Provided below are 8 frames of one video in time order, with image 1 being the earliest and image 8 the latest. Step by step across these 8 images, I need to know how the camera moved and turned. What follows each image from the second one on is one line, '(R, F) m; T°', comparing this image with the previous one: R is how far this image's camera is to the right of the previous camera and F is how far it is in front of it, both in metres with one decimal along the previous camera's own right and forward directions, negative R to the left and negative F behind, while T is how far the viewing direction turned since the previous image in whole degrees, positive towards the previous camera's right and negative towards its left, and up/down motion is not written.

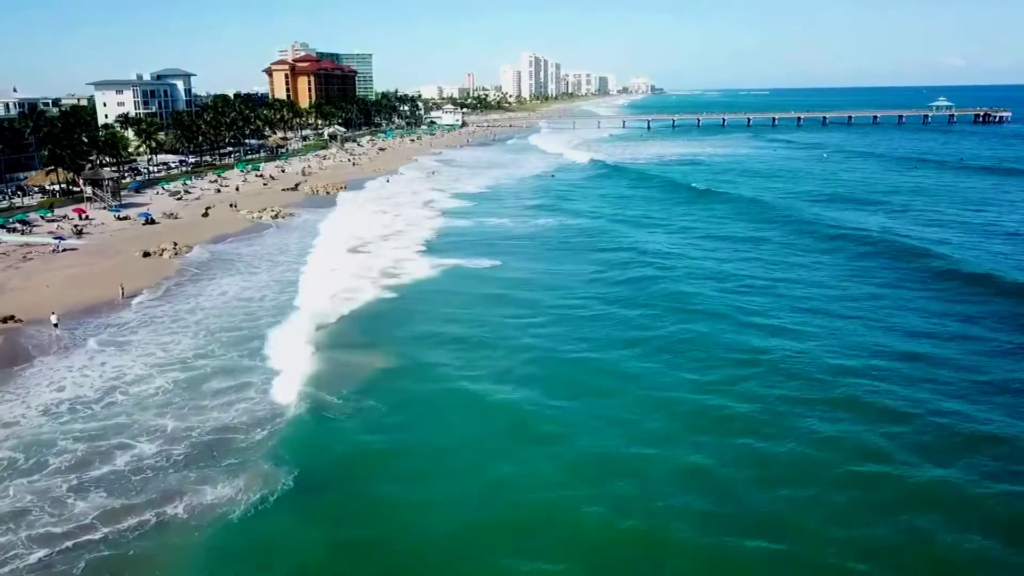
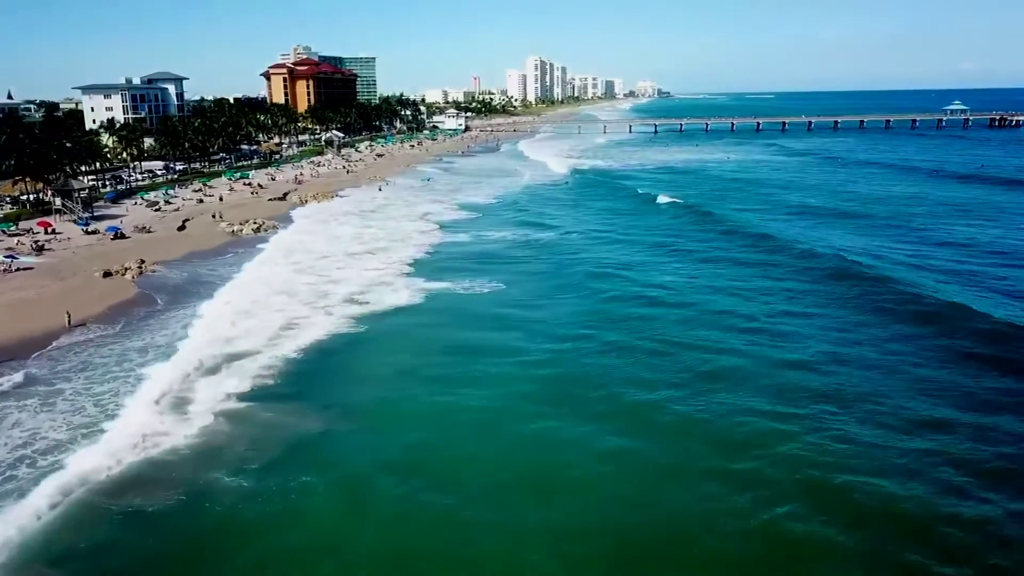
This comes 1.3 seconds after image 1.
(+0.4, +3.0) m; 0°
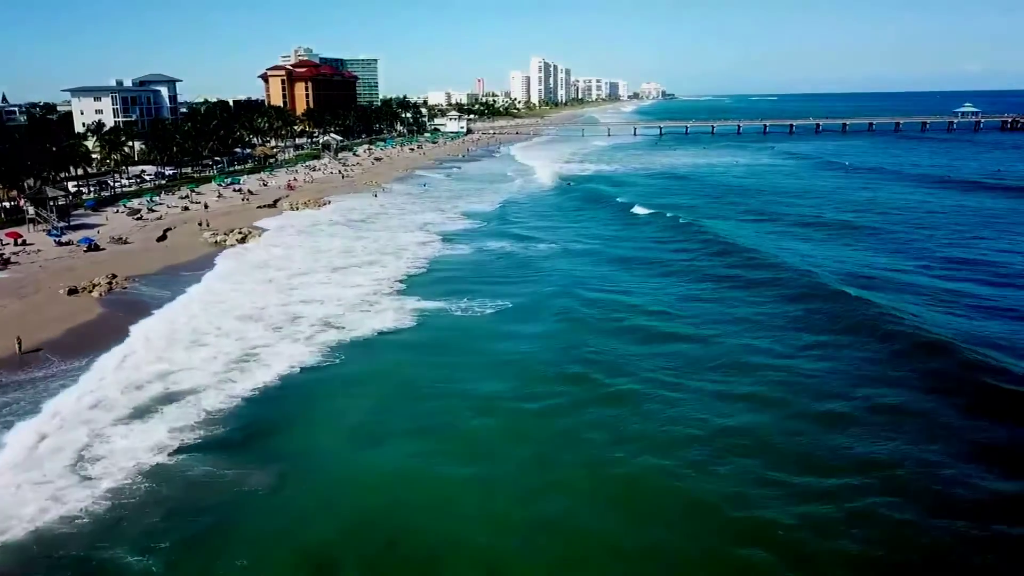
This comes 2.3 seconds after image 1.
(+0.2, +2.4) m; 0°
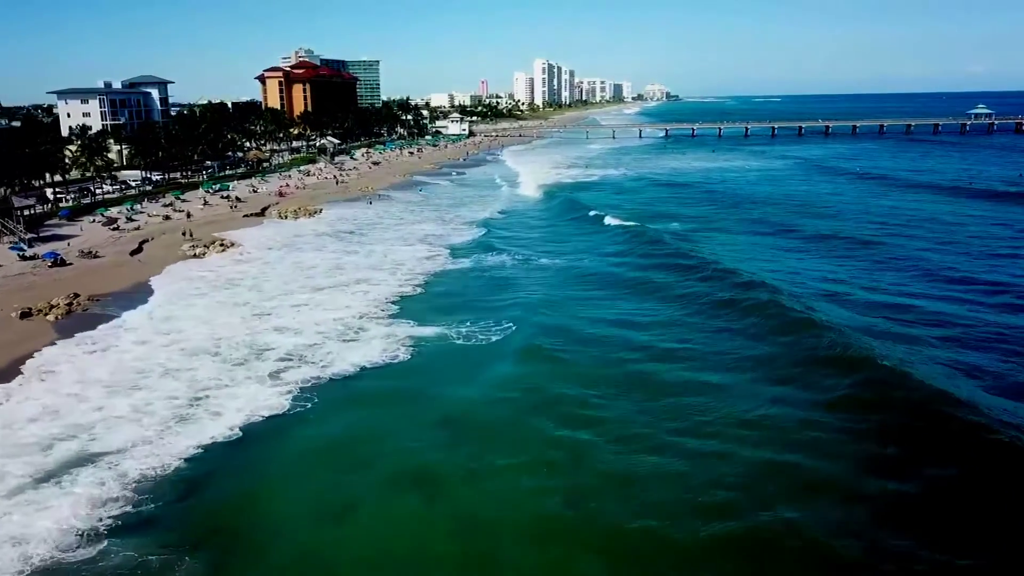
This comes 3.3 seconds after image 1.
(+0.1, +2.9) m; 0°
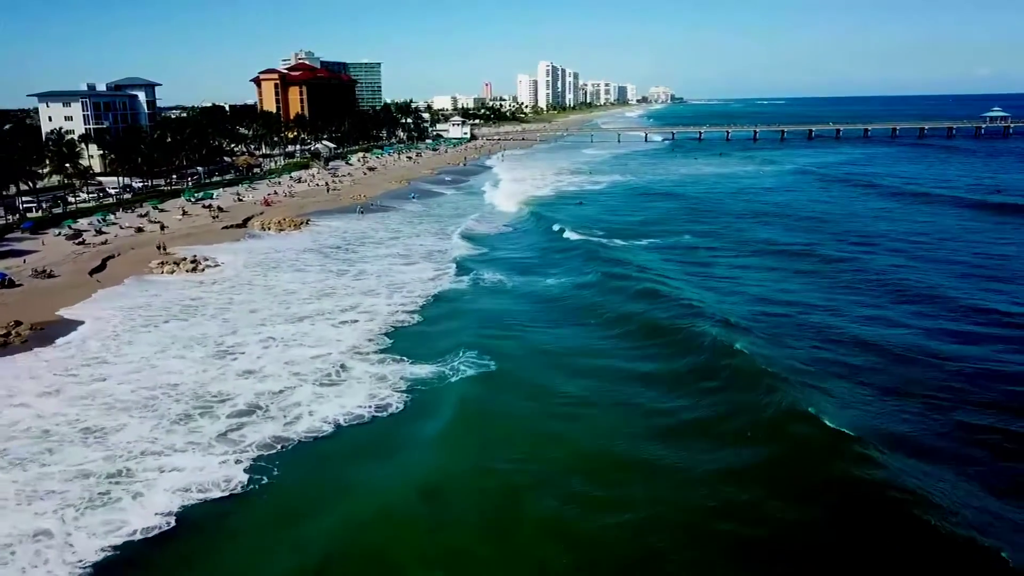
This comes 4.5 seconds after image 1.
(+0.1, +3.6) m; 0°
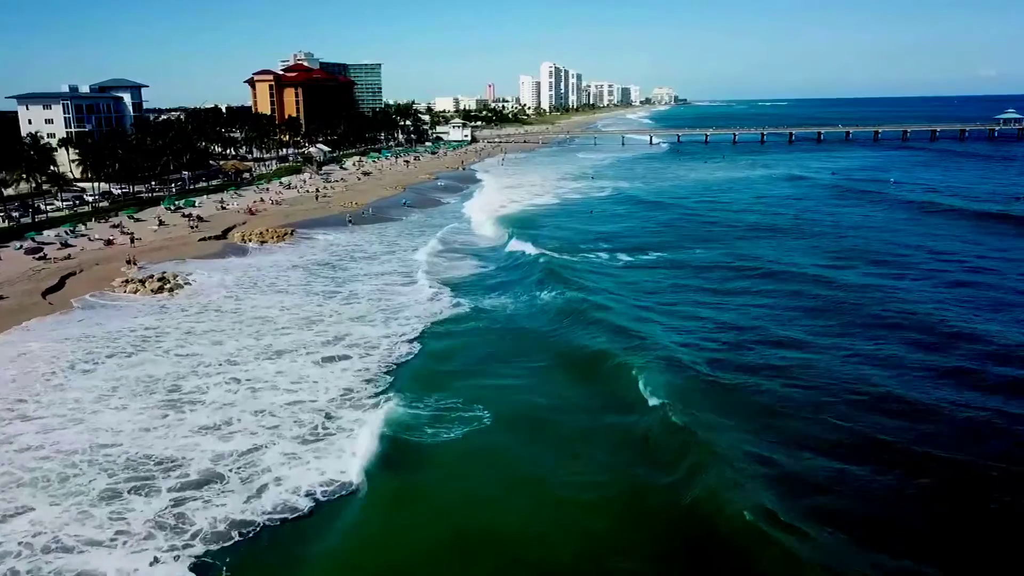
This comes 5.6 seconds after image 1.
(+0.1, +3.3) m; 0°
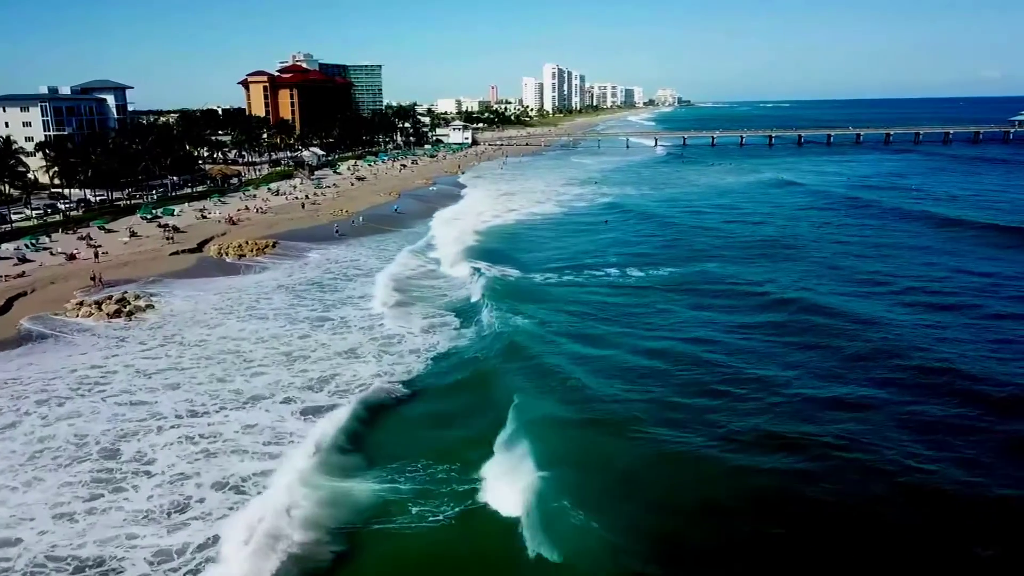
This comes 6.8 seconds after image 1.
(+0.1, +3.4) m; 0°
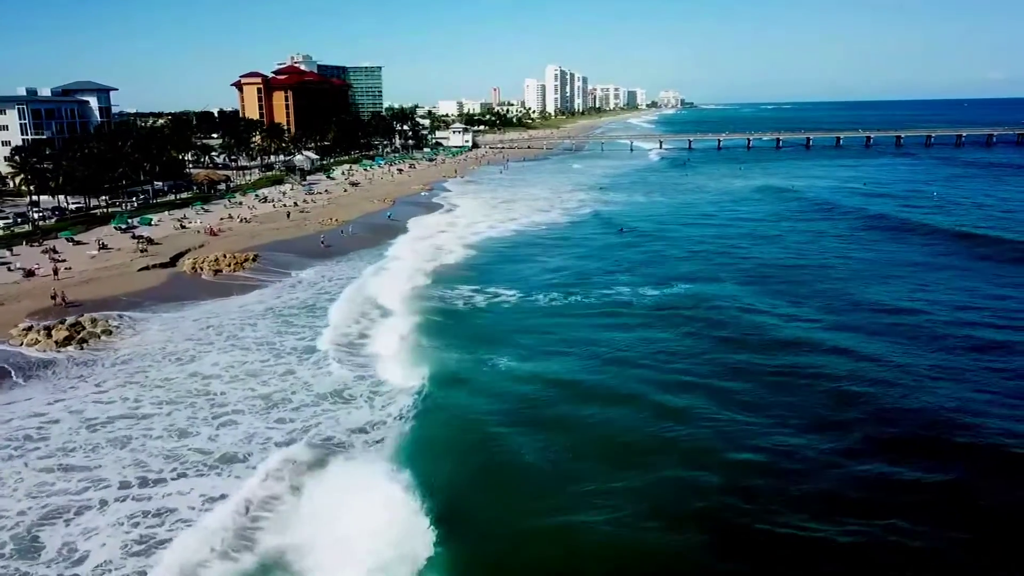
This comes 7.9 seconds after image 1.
(0.0, +3.3) m; 0°
